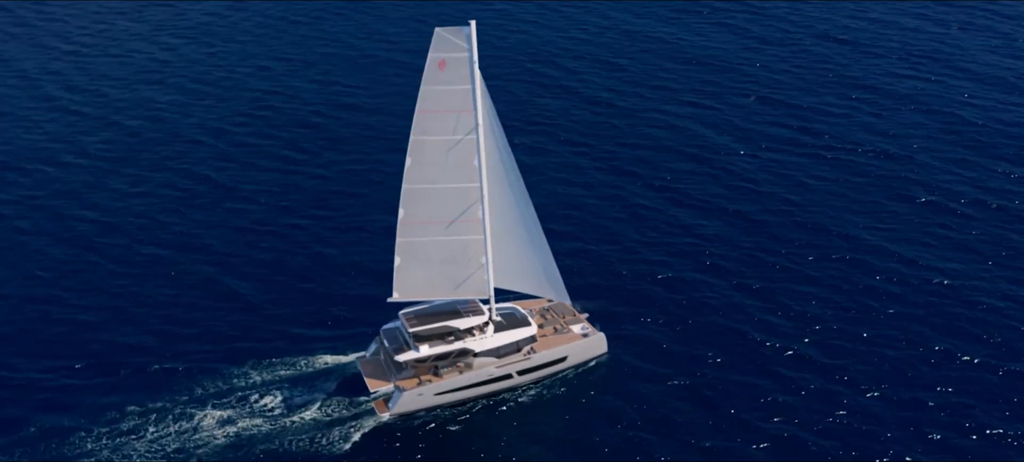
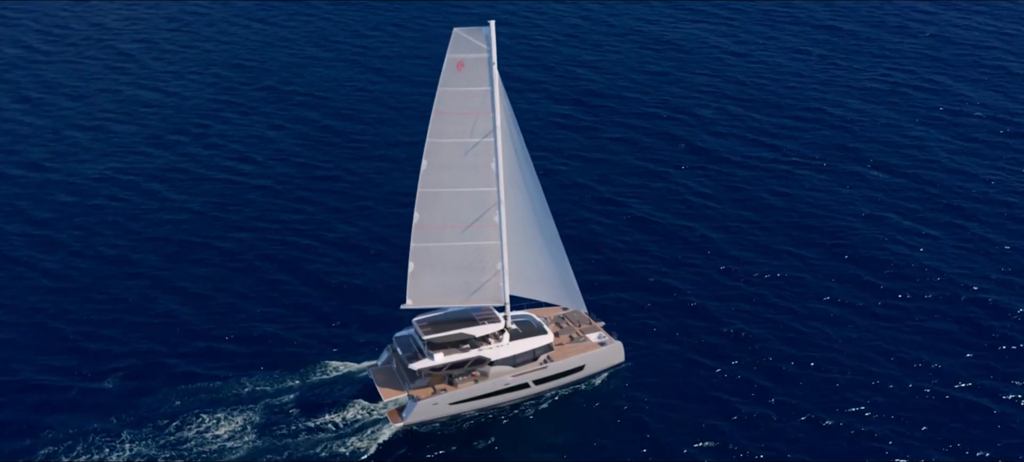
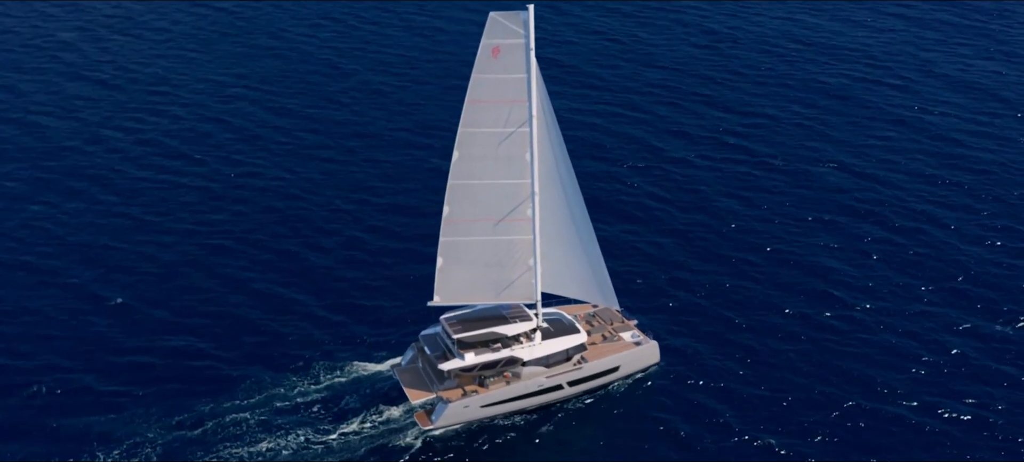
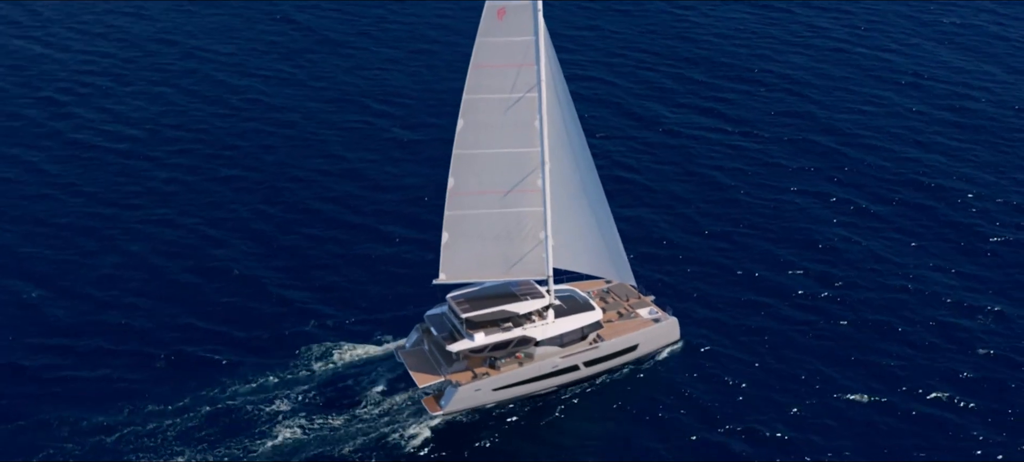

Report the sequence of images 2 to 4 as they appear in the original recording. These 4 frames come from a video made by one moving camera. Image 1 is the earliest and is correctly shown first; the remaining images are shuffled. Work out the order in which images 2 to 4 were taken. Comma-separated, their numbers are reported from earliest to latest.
2, 3, 4
